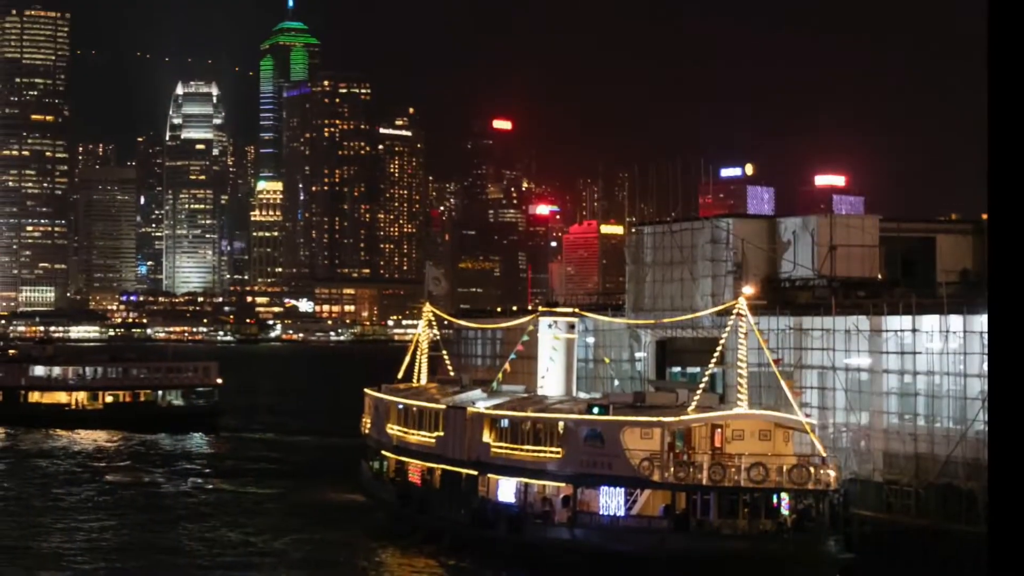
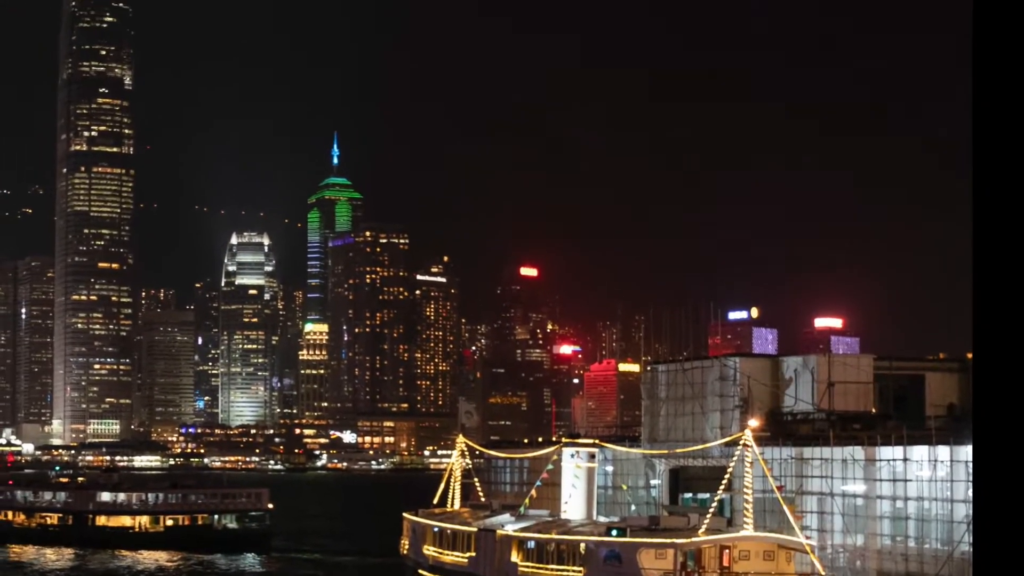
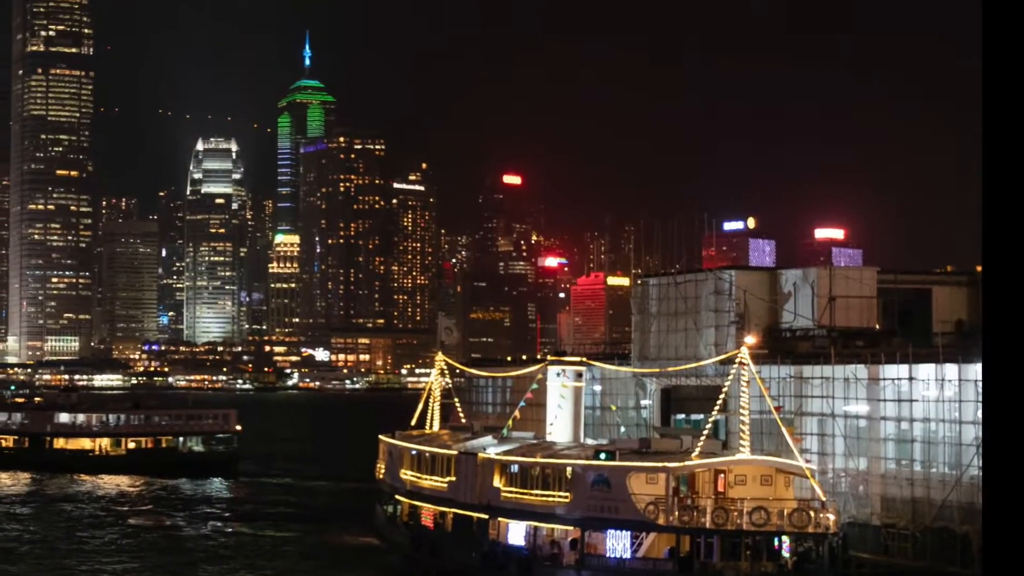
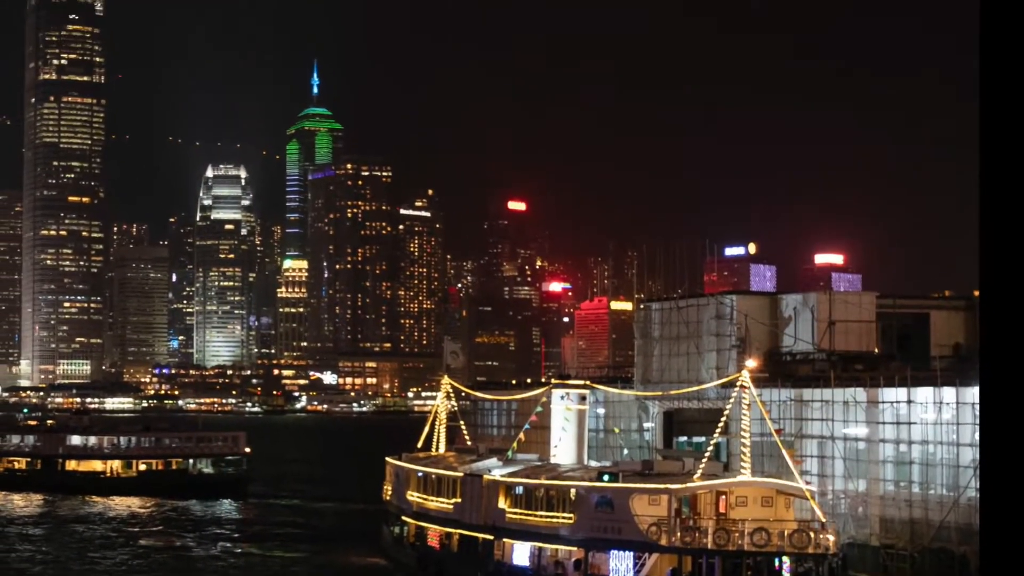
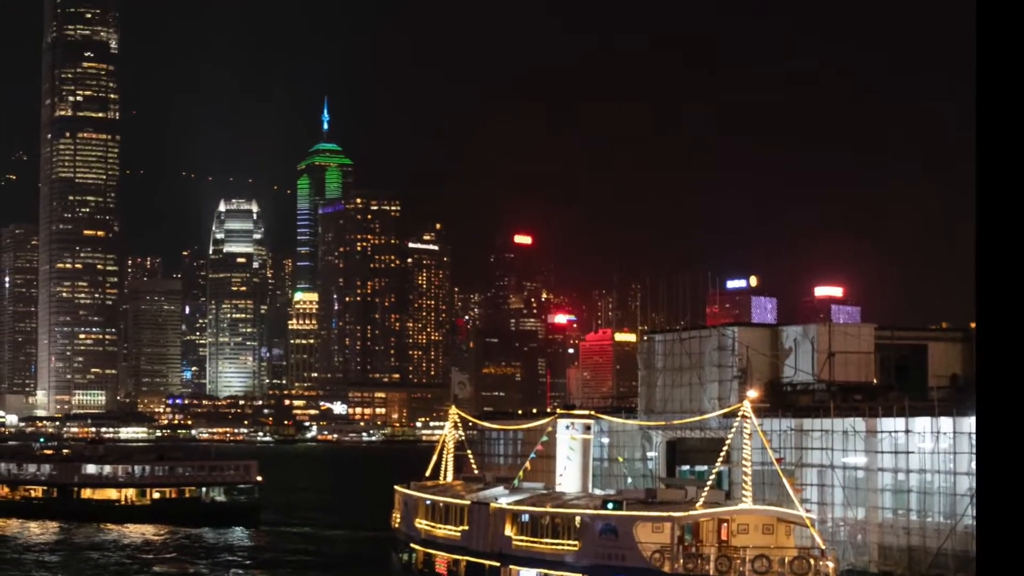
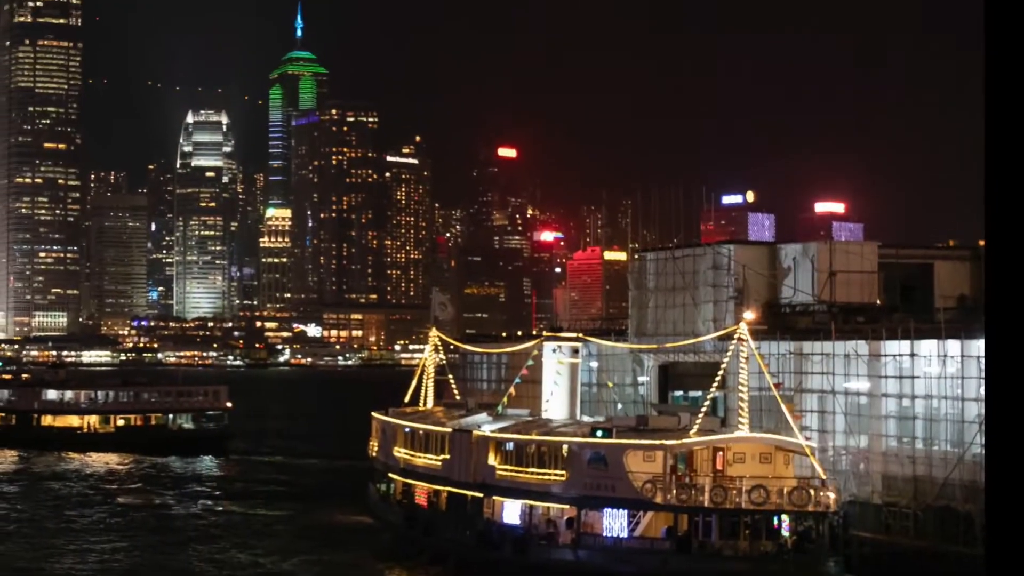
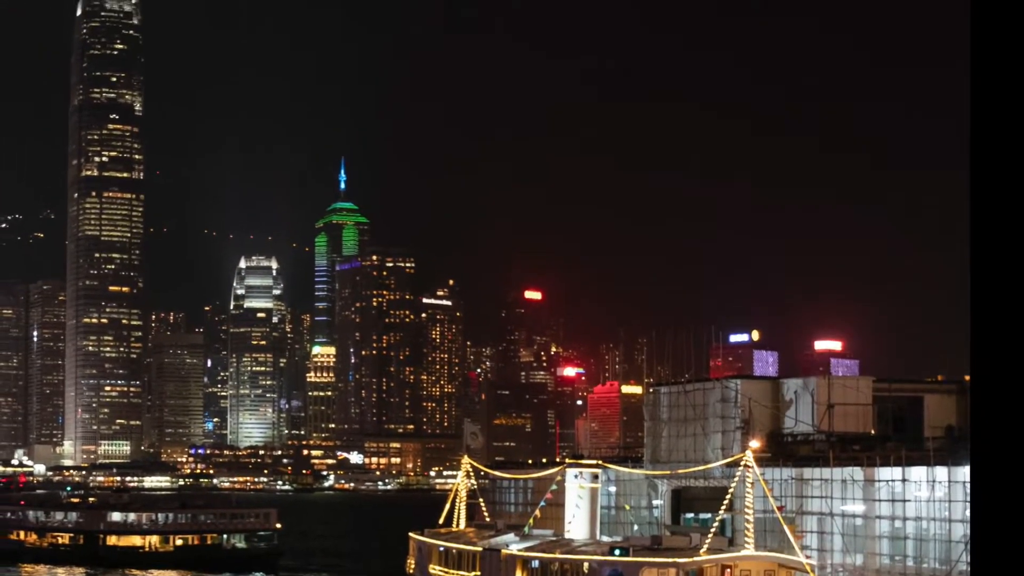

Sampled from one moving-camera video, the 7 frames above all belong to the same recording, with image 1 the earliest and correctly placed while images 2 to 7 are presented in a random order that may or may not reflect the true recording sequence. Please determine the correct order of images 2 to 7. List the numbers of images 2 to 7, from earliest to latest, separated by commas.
6, 3, 4, 5, 2, 7
